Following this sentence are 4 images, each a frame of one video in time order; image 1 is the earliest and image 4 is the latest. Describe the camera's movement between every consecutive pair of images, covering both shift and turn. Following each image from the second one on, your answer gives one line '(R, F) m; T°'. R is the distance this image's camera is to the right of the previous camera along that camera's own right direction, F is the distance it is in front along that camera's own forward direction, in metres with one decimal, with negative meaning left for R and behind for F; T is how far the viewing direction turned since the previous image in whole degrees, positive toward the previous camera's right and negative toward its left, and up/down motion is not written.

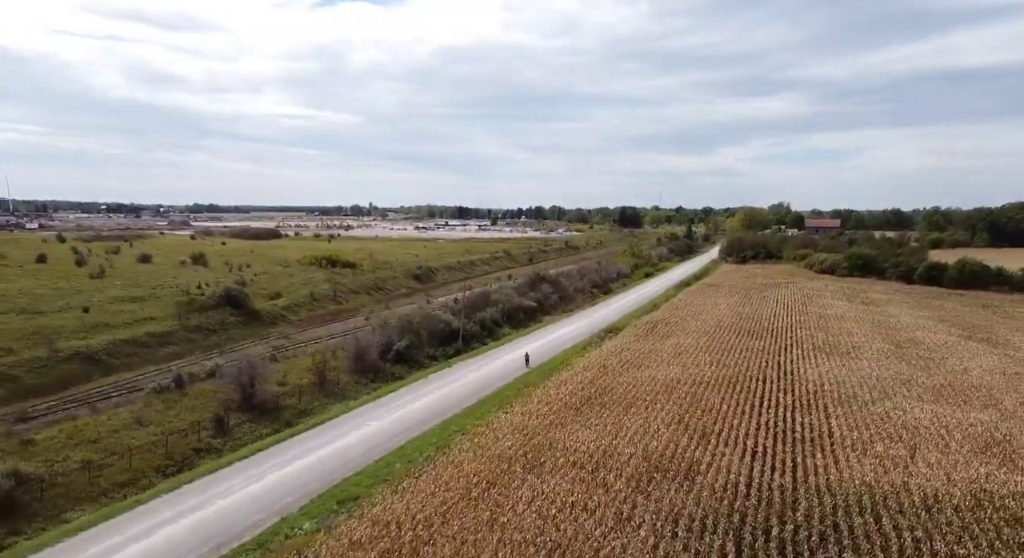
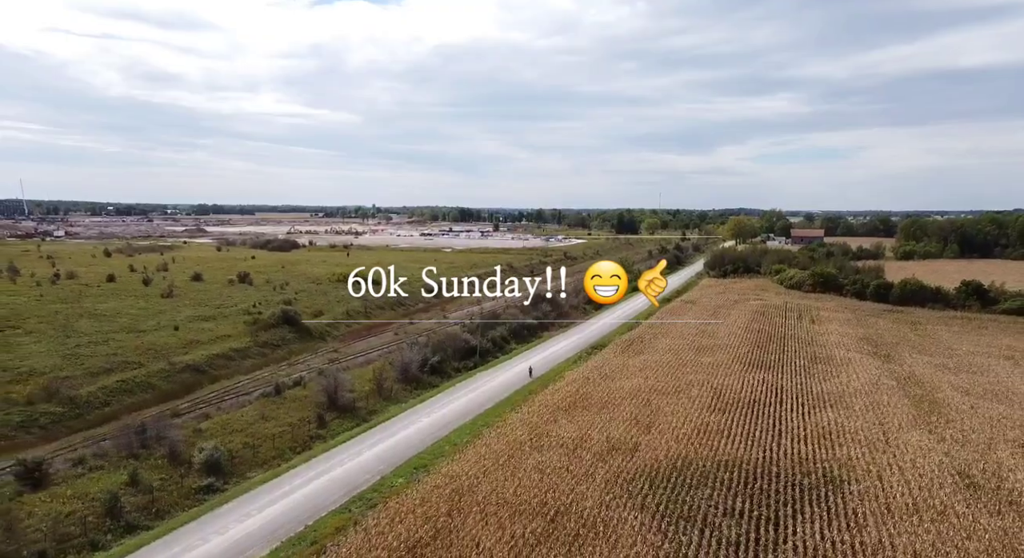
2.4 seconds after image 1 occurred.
(-0.4, -6.9) m; 0°
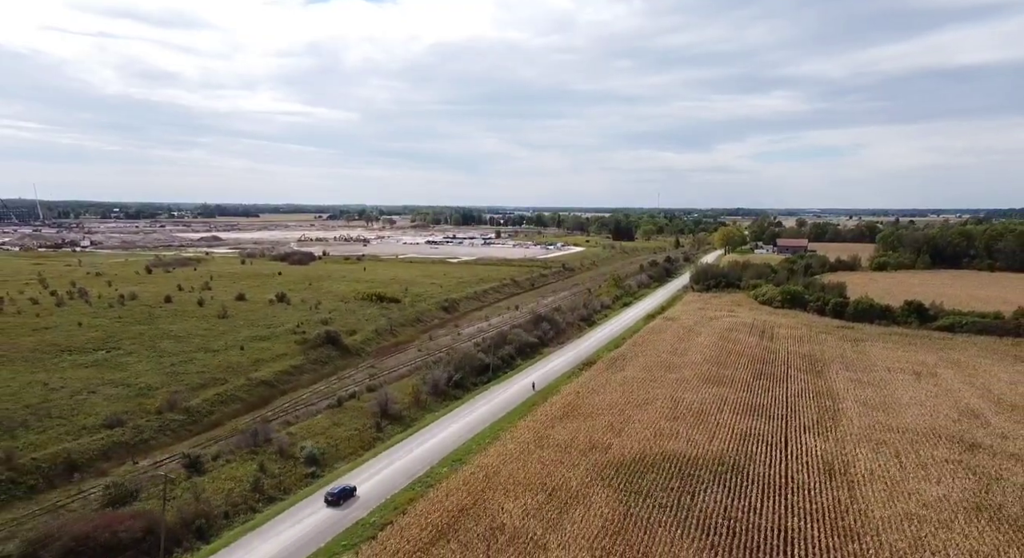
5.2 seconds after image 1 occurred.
(-0.5, -7.6) m; 0°
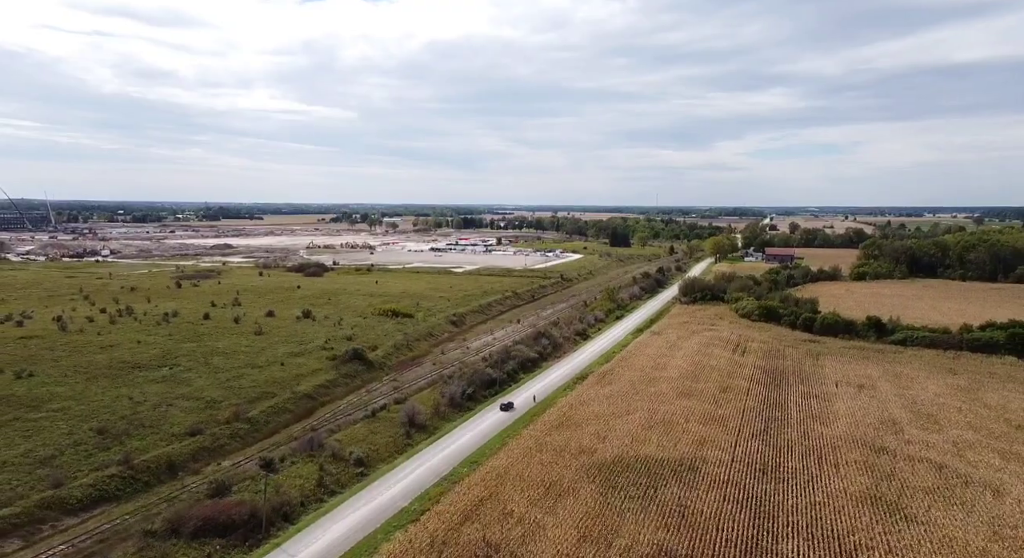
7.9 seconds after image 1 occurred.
(-0.3, -6.7) m; 0°
